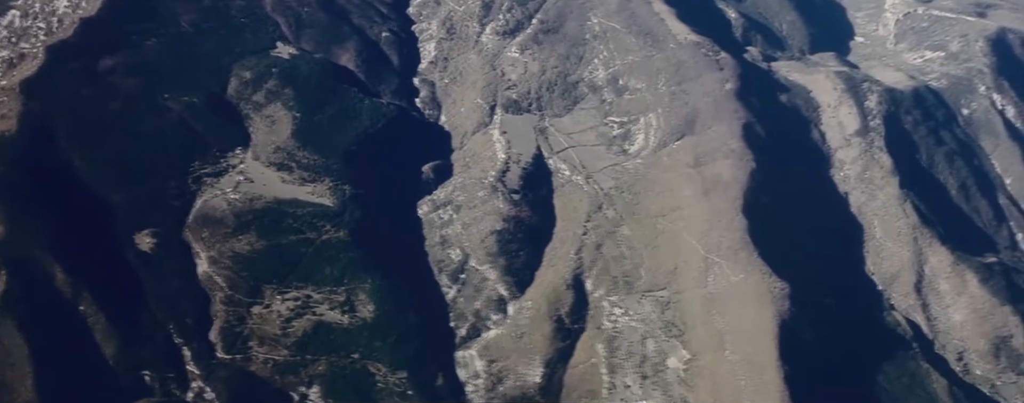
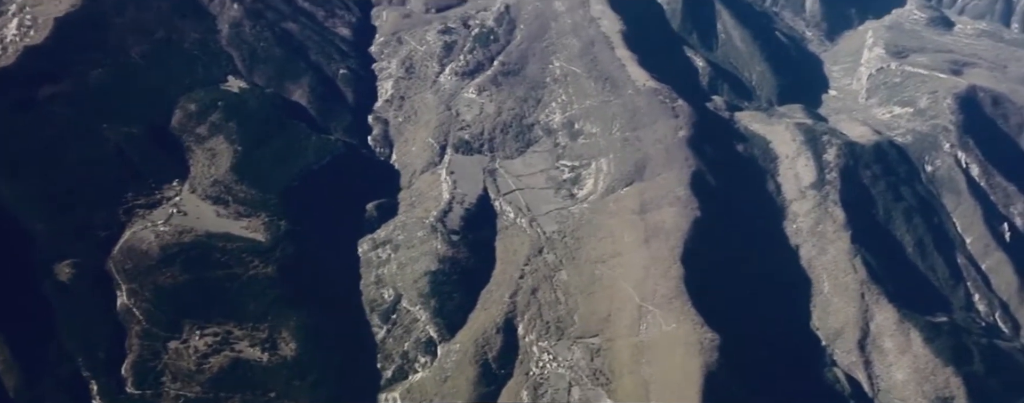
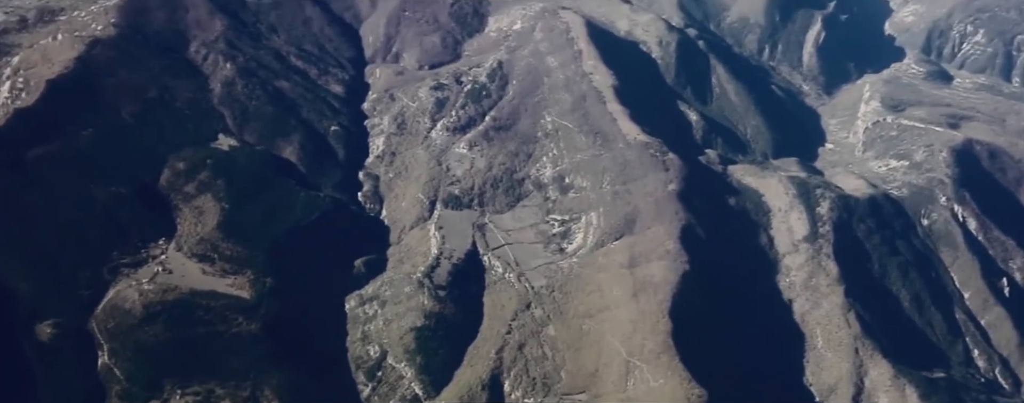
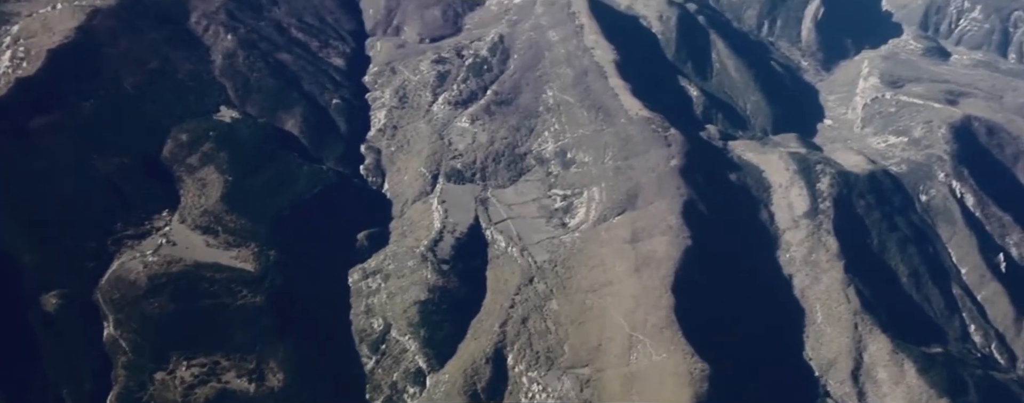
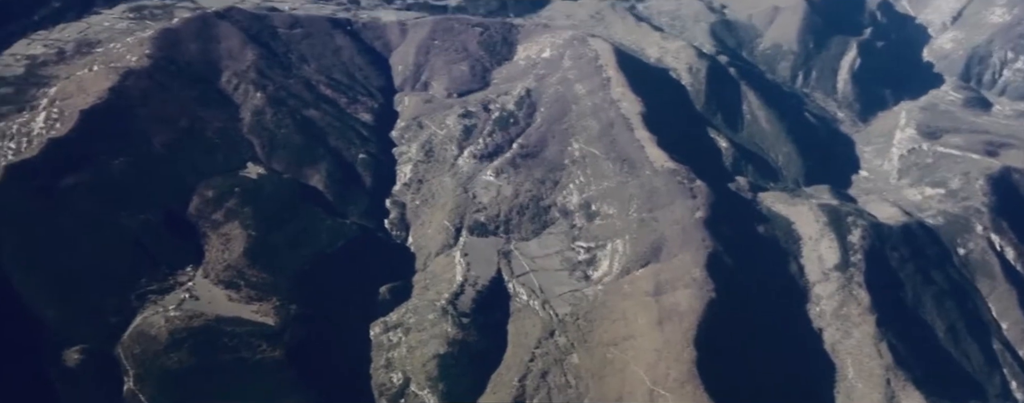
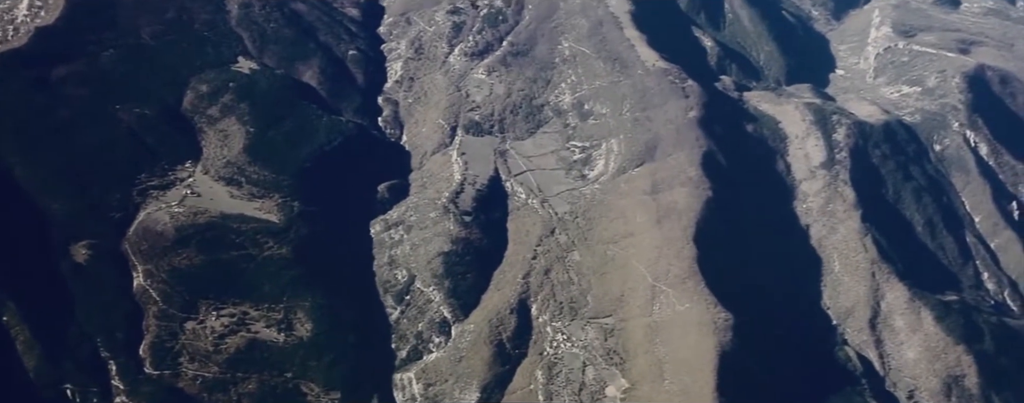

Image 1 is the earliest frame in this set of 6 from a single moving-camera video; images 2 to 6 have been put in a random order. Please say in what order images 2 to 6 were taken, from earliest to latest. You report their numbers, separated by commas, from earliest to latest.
6, 2, 4, 3, 5
